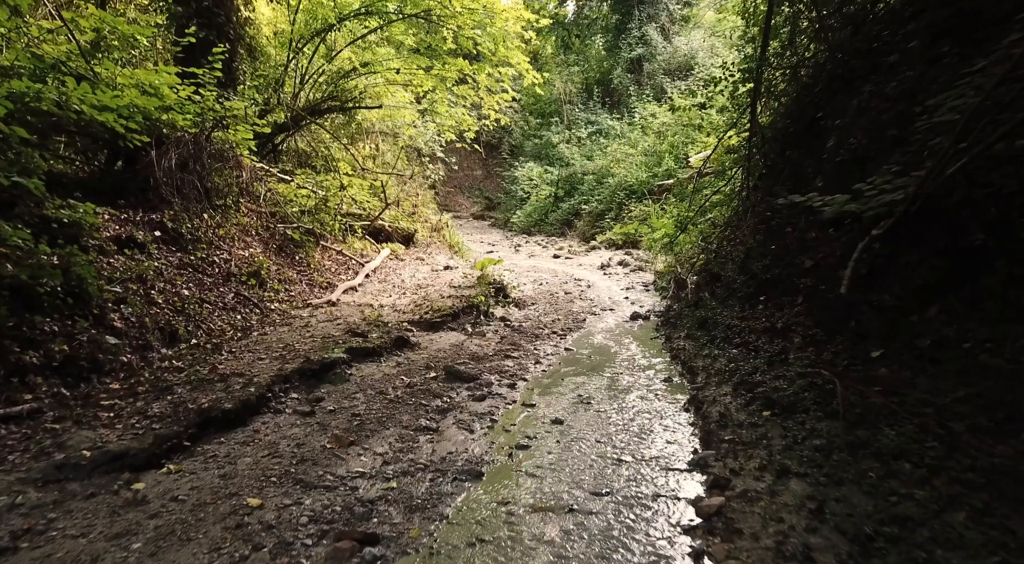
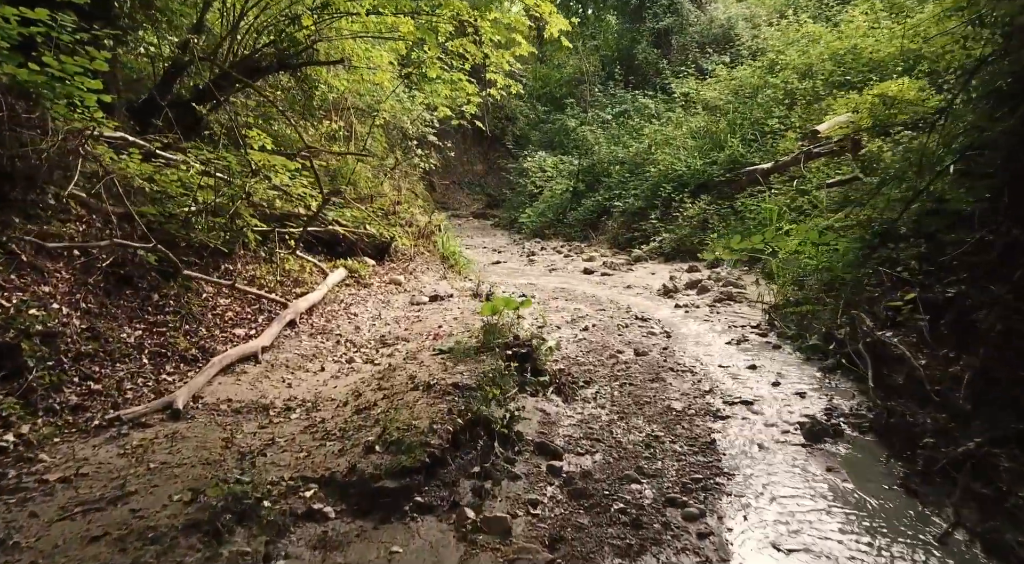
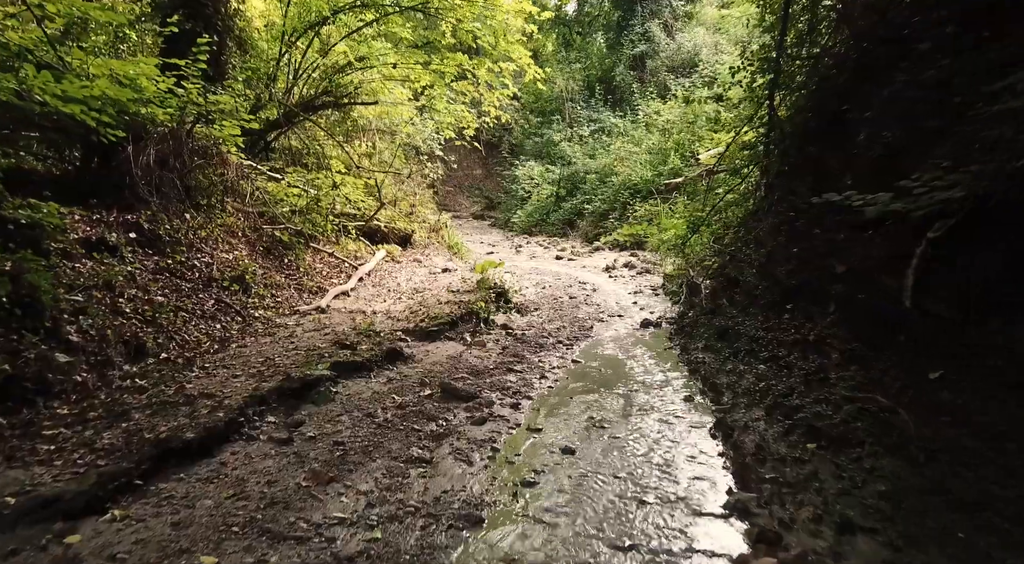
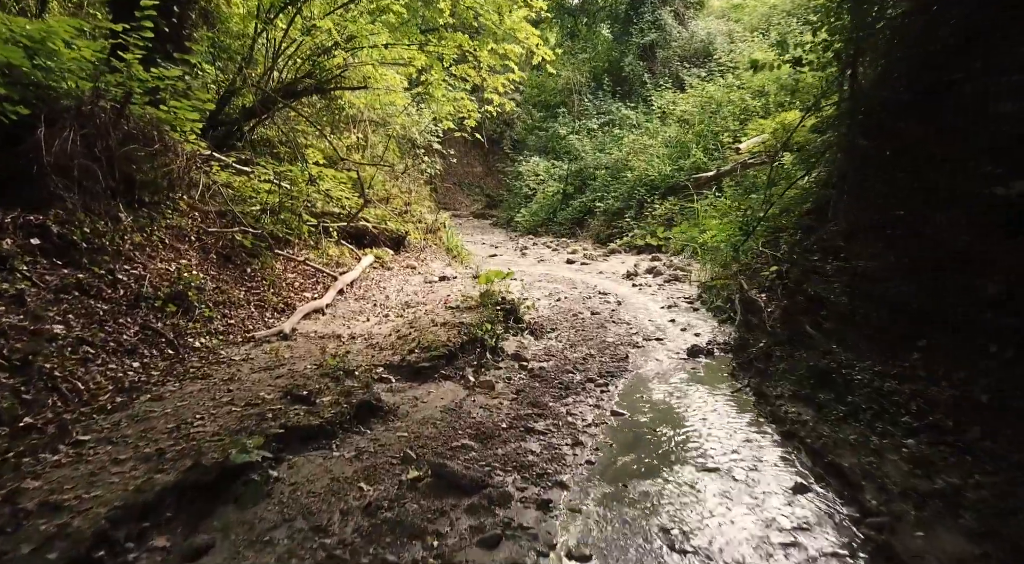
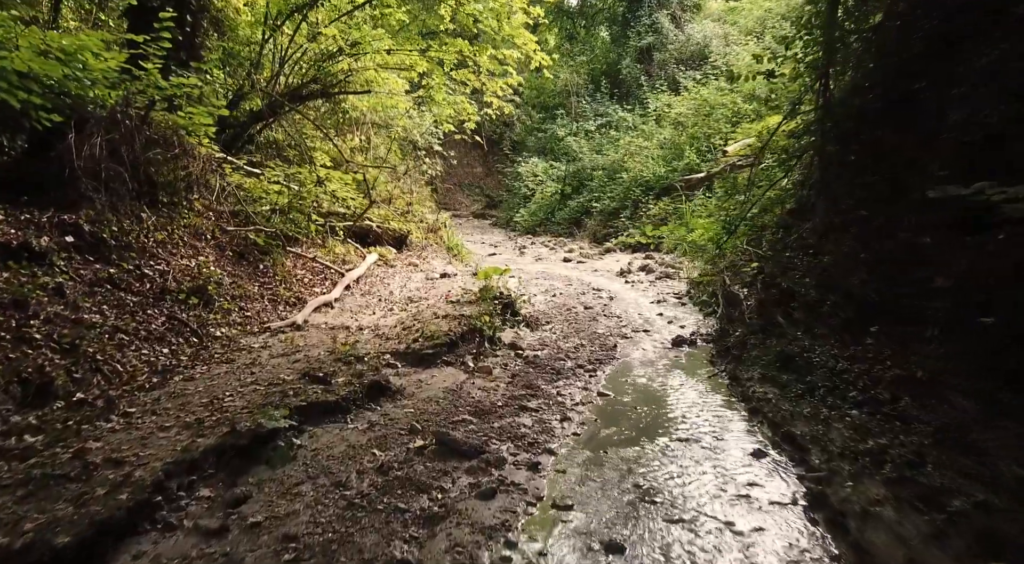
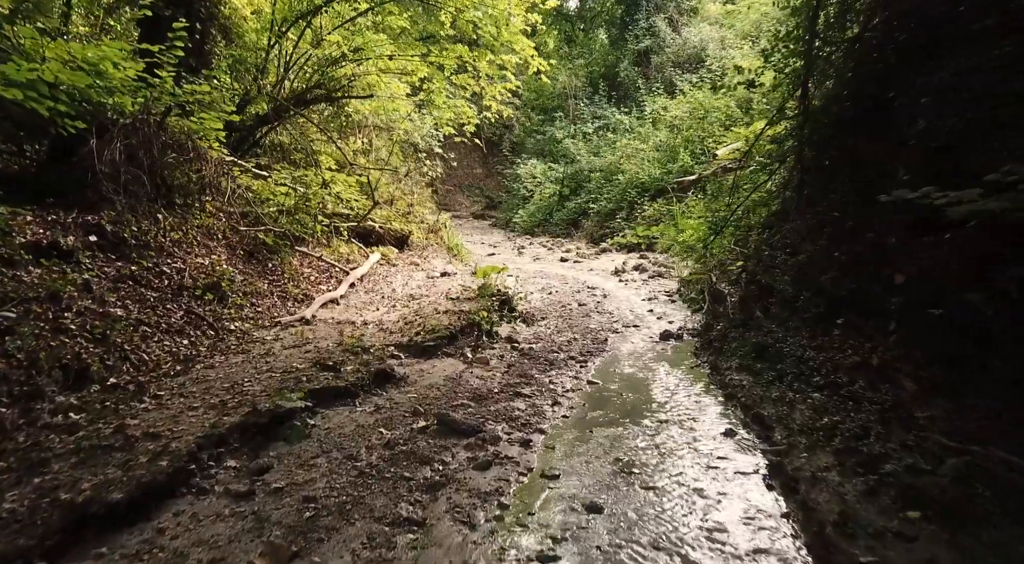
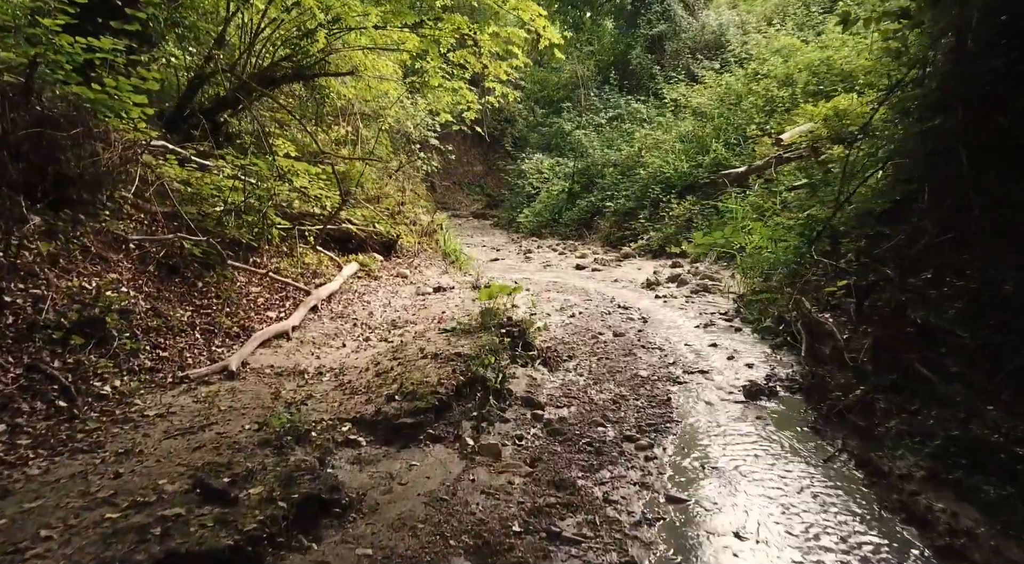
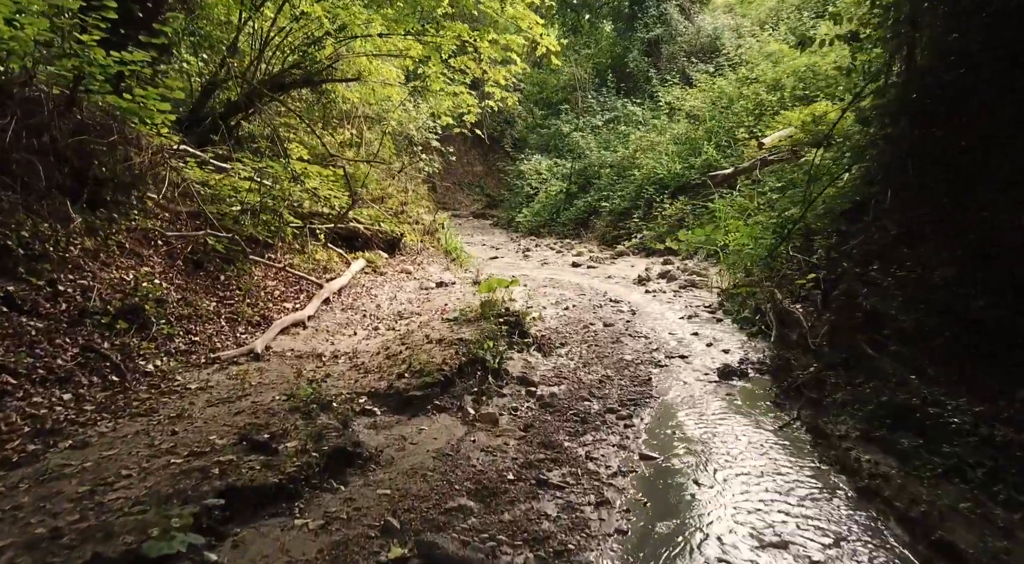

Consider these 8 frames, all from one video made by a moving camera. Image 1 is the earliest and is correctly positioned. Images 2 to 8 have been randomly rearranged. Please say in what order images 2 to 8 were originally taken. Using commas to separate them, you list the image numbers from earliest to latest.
3, 6, 5, 4, 8, 7, 2
